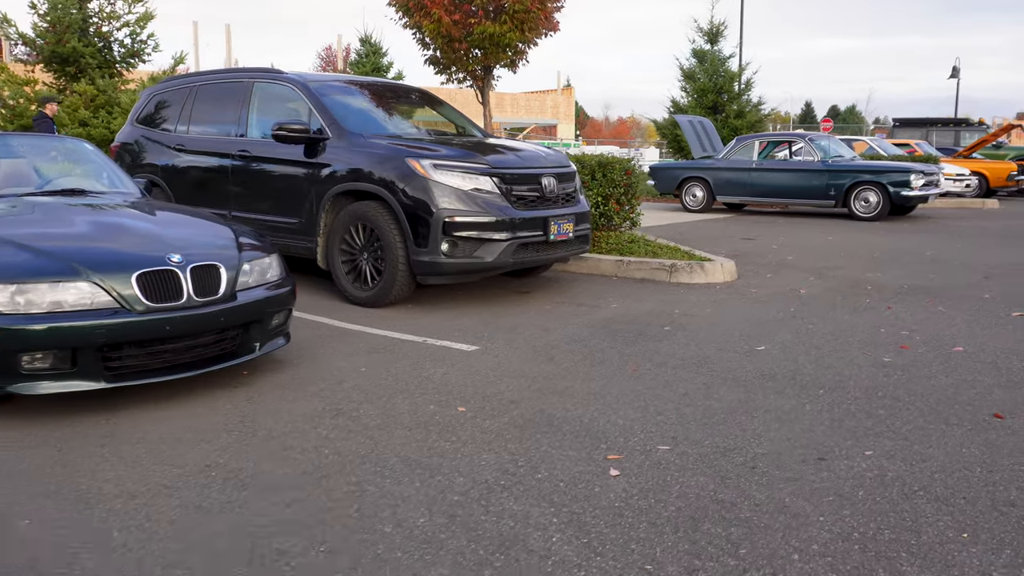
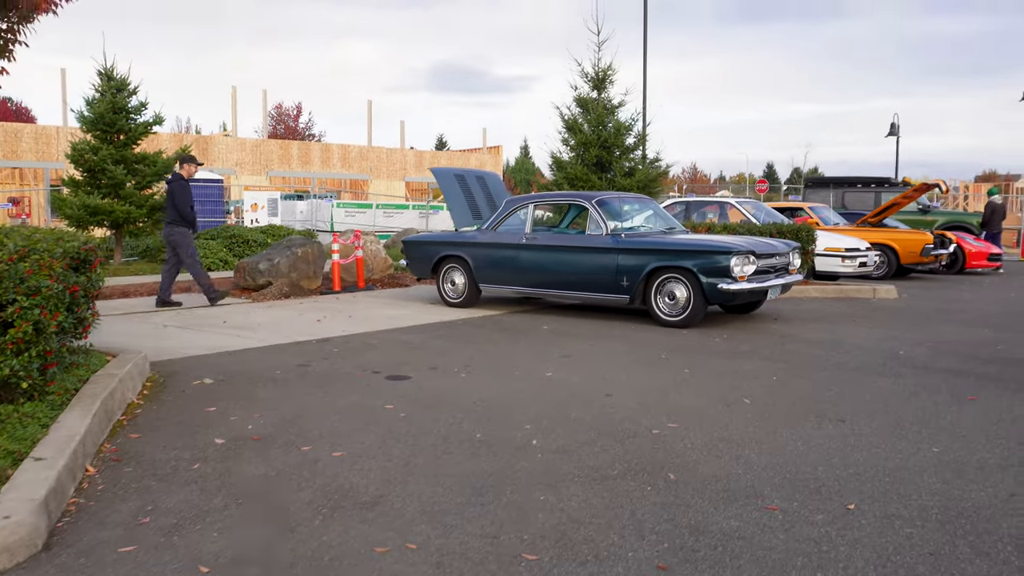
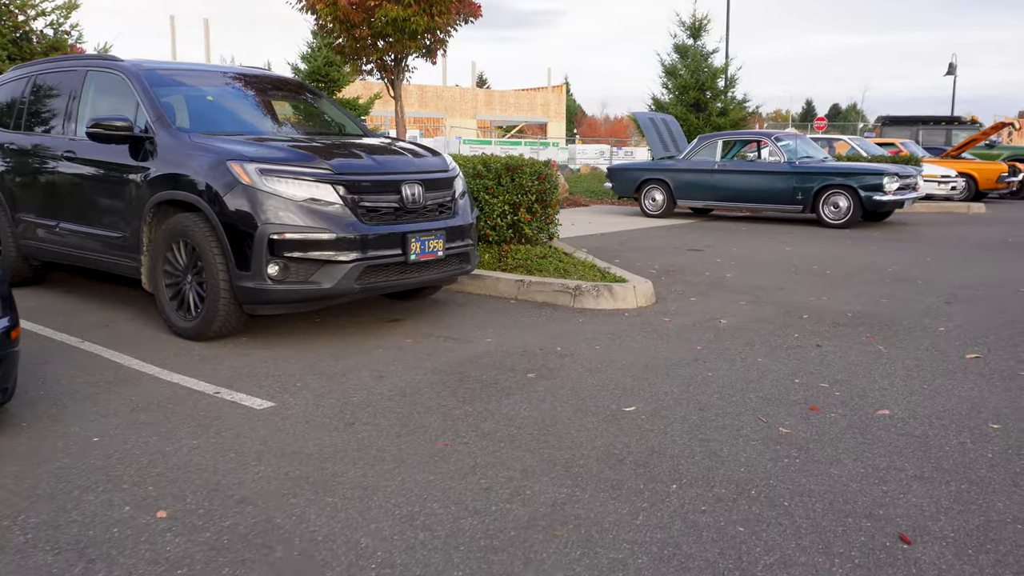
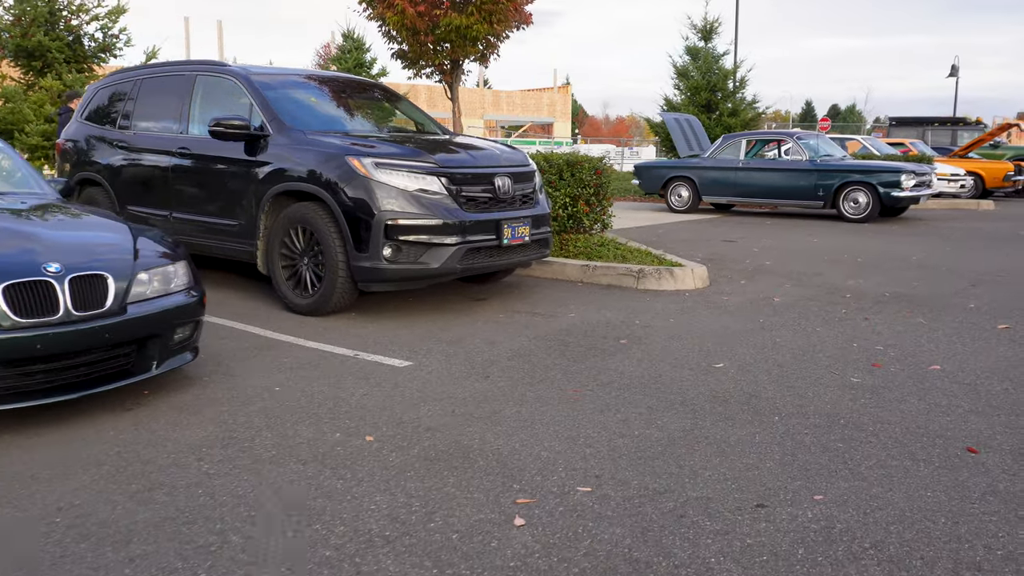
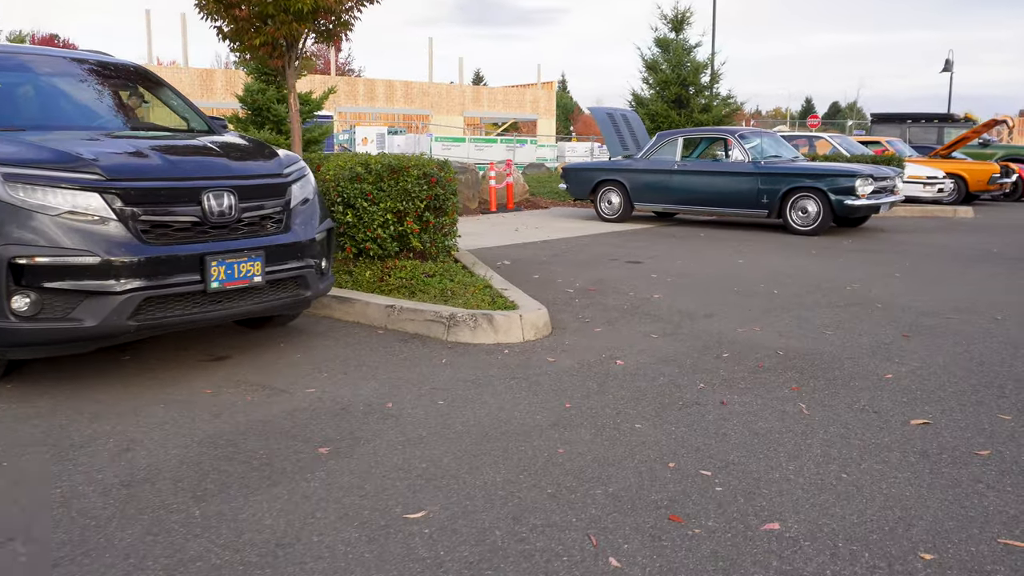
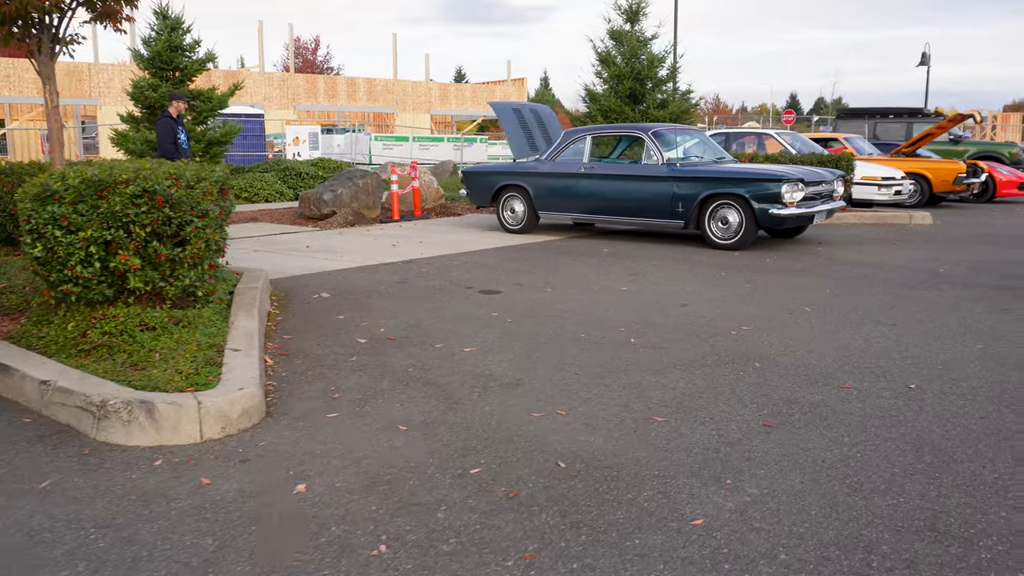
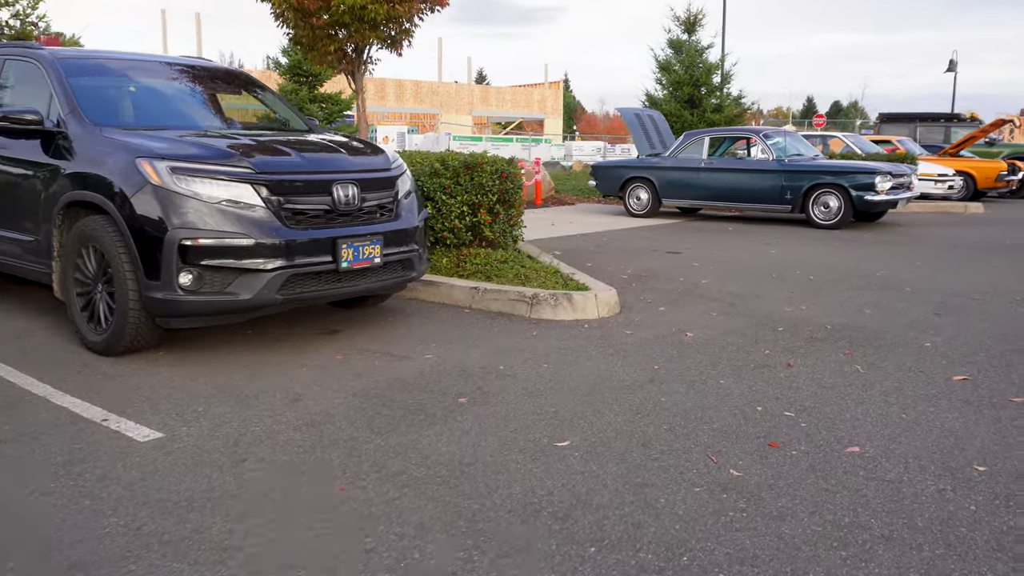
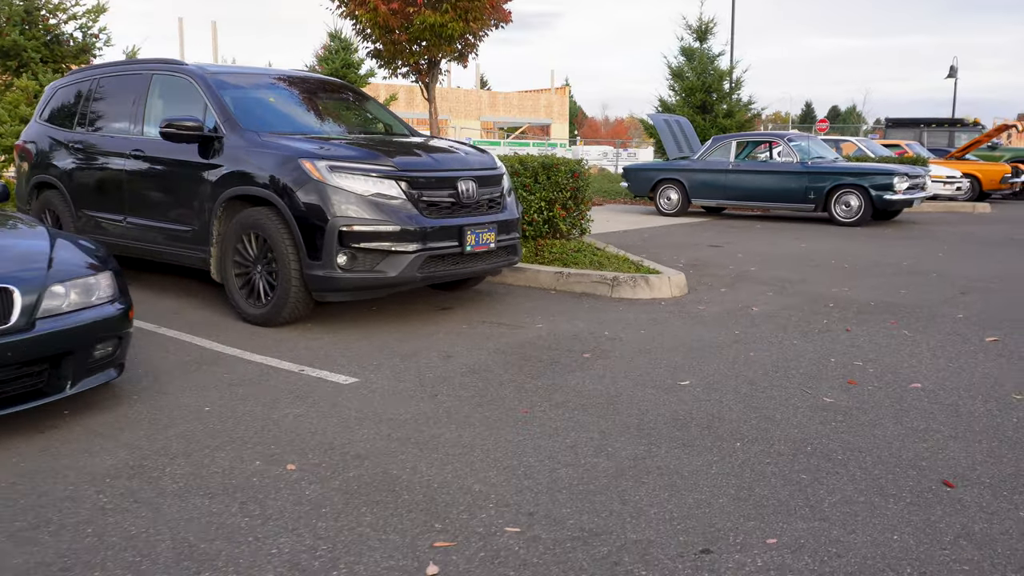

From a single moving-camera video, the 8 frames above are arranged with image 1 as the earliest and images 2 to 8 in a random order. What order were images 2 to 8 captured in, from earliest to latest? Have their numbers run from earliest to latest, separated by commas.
4, 8, 3, 7, 5, 6, 2
